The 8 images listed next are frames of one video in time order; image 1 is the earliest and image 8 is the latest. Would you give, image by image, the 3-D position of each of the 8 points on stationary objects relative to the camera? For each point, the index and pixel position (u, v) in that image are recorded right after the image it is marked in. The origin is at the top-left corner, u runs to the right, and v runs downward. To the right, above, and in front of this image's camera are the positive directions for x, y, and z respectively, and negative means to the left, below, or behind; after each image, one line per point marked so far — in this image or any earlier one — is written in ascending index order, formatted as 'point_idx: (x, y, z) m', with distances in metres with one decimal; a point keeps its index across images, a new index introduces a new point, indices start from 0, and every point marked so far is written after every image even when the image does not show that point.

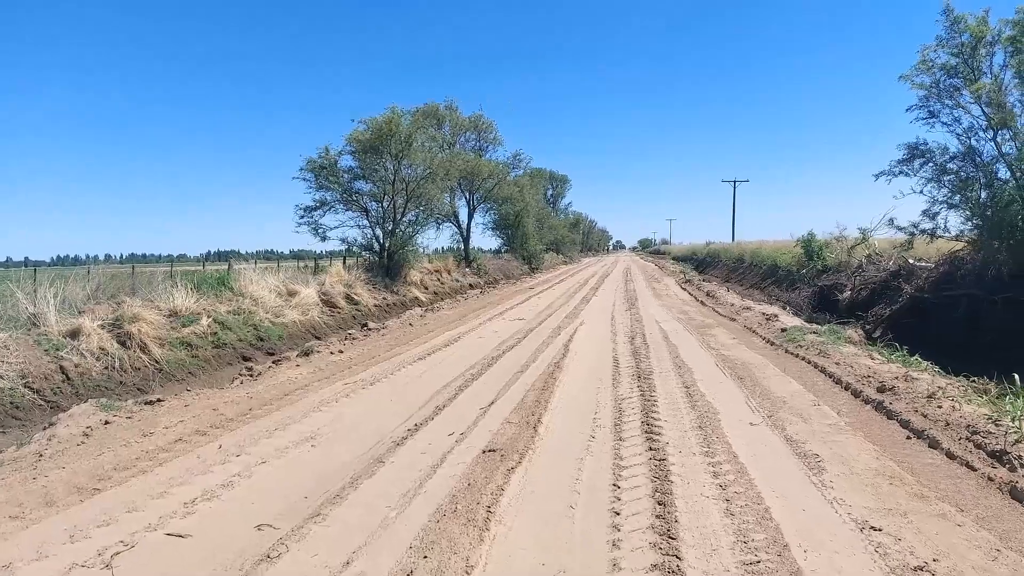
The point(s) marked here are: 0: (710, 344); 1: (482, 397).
0: (+3.2, -0.9, +11.3) m
1: (-0.3, -1.2, +7.7) m
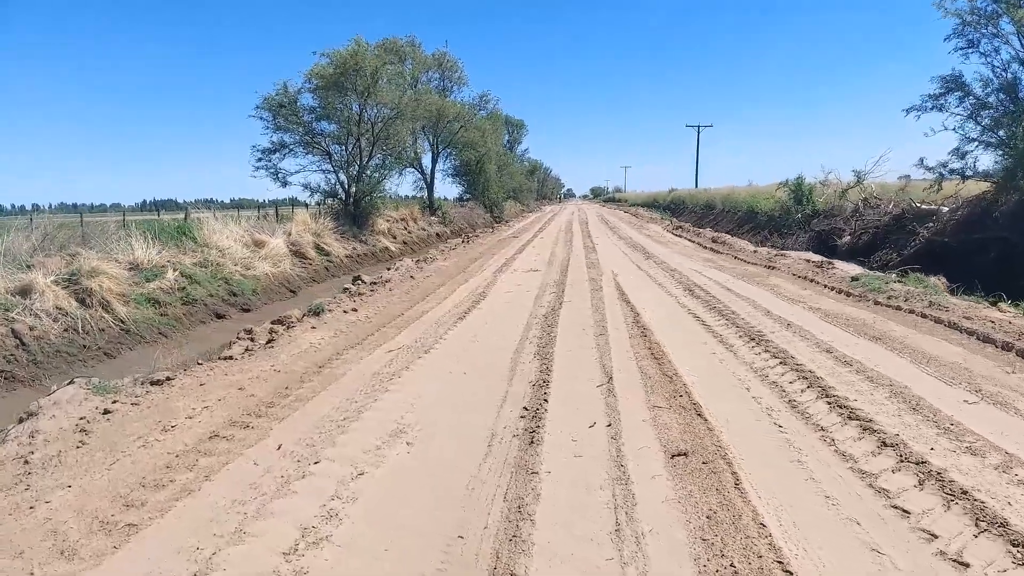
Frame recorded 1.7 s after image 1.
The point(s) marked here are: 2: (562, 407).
0: (+3.9, -0.1, +10.1) m
1: (+0.7, -0.7, +6.3) m
2: (+0.4, -0.9, +5.2) m
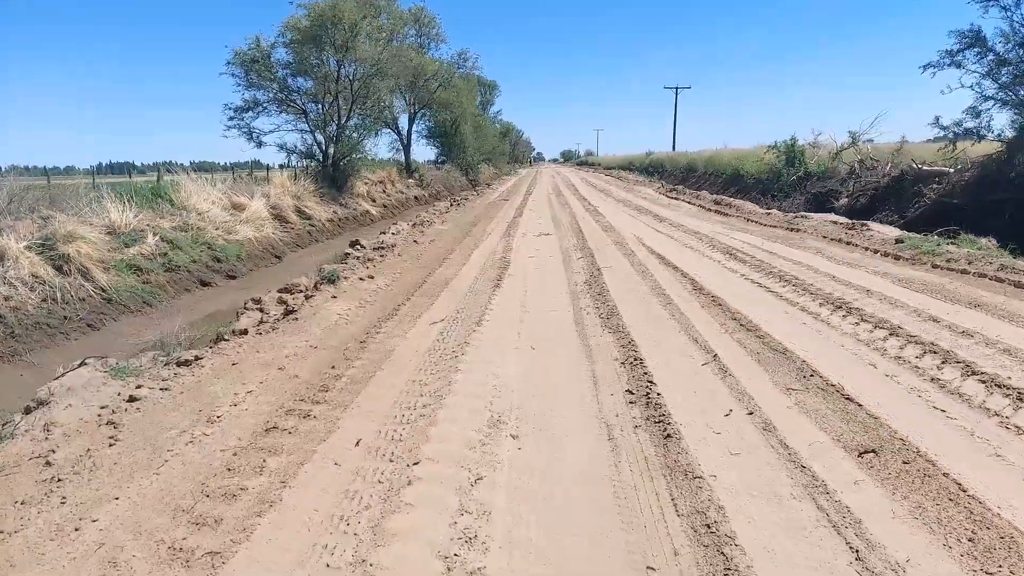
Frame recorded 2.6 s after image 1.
0: (+4.3, +0.4, +9.5) m
1: (+1.3, -0.4, +5.6) m
2: (+1.1, -0.6, +4.5) m
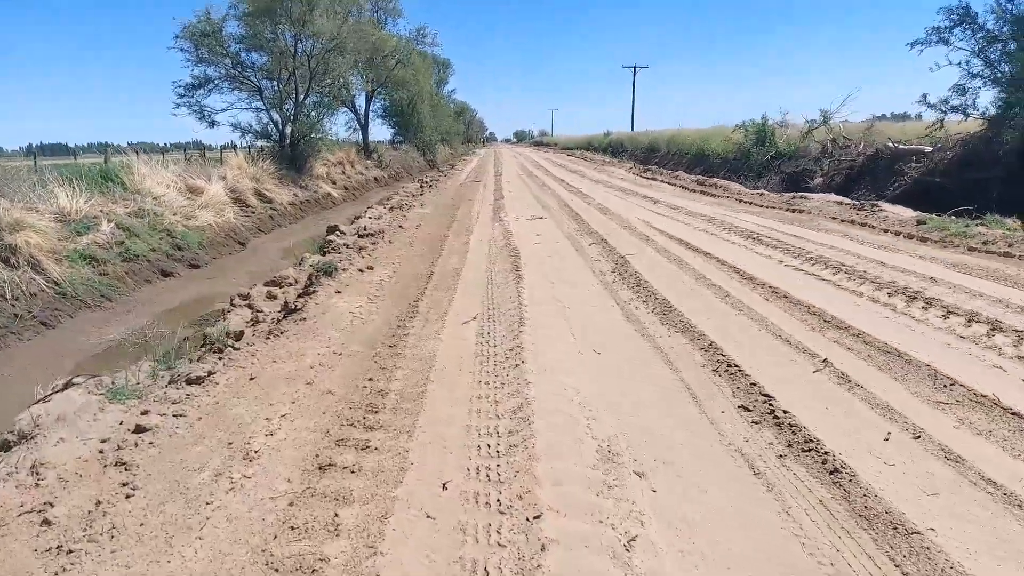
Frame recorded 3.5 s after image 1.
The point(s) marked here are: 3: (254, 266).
0: (+4.5, +0.6, +9.0) m
1: (+1.7, -0.4, +5.0) m
2: (+1.6, -0.6, +3.9) m
3: (-6.0, +0.5, +16.3) m
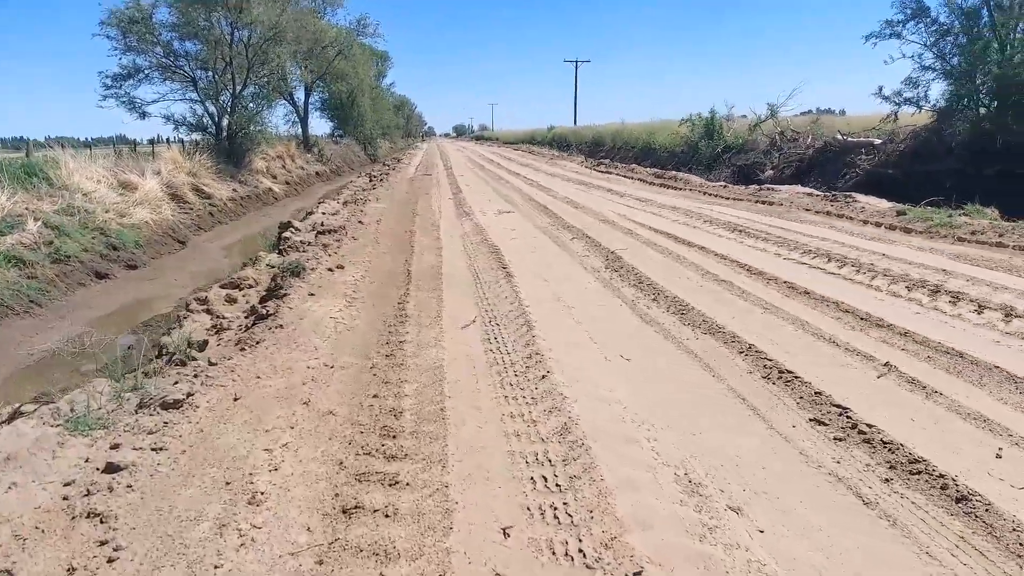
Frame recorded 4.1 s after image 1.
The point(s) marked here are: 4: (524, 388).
0: (+4.3, +0.7, +8.8) m
1: (+1.9, -0.4, +4.6) m
2: (+1.8, -0.6, +3.5) m
3: (-6.8, +0.5, +15.3) m
4: (+0.1, -0.6, +4.2) m
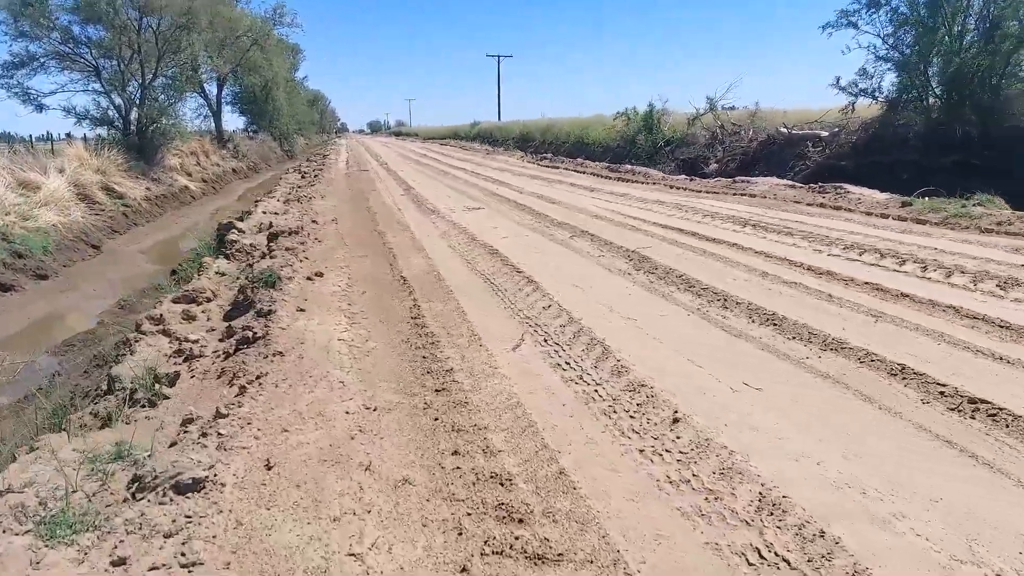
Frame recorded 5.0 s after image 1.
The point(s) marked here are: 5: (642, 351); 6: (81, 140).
0: (+4.3, +0.7, +8.3) m
1: (+2.4, -0.4, +3.8) m
2: (+2.5, -0.7, +2.7) m
3: (-7.4, +0.3, +13.5) m
4: (+0.7, -0.7, +3.3) m
5: (+0.8, -0.4, +4.4) m
6: (-11.6, +4.0, +19.1) m
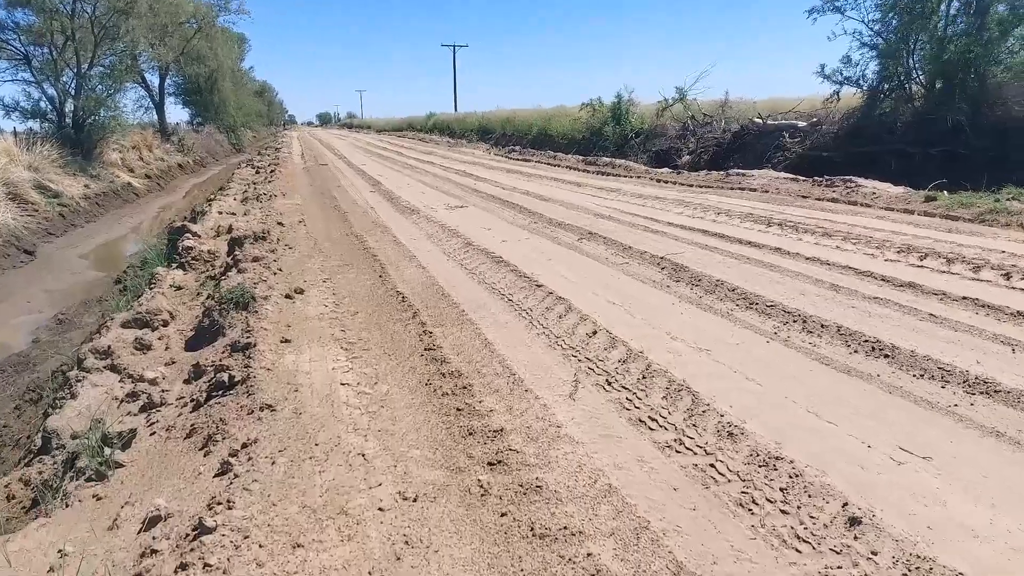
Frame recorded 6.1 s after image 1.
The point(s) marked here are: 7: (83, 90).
0: (+4.4, +0.7, +7.6) m
1: (+2.8, -0.5, +3.0) m
2: (+2.9, -0.8, +1.9) m
3: (-7.6, +0.1, +12.0) m
4: (+1.1, -0.8, +2.3) m
5: (+1.1, -0.6, +3.5) m
6: (-12.3, +3.8, +17.3) m
7: (-11.8, +5.6, +20.0) m
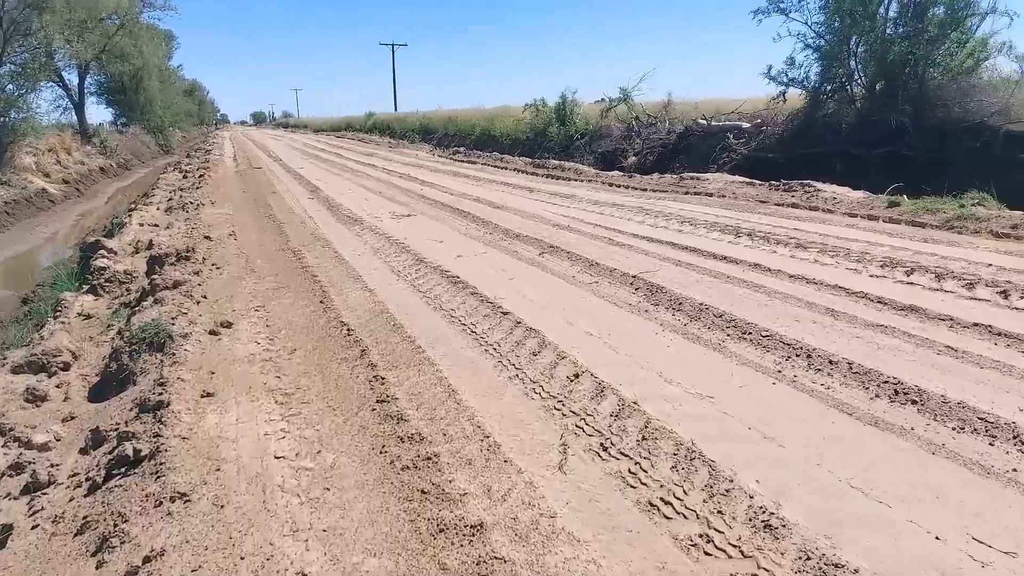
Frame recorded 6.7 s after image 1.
0: (+3.9, +0.5, +7.2) m
1: (+2.7, -0.7, +2.5) m
2: (+2.9, -1.0, +1.5) m
3: (-8.4, -0.3, +10.7) m
4: (+1.1, -1.0, +1.7) m
5: (+1.0, -0.7, +2.9) m
6: (-13.5, +3.3, +15.6) m
7: (-13.3, +5.1, +18.3) m
